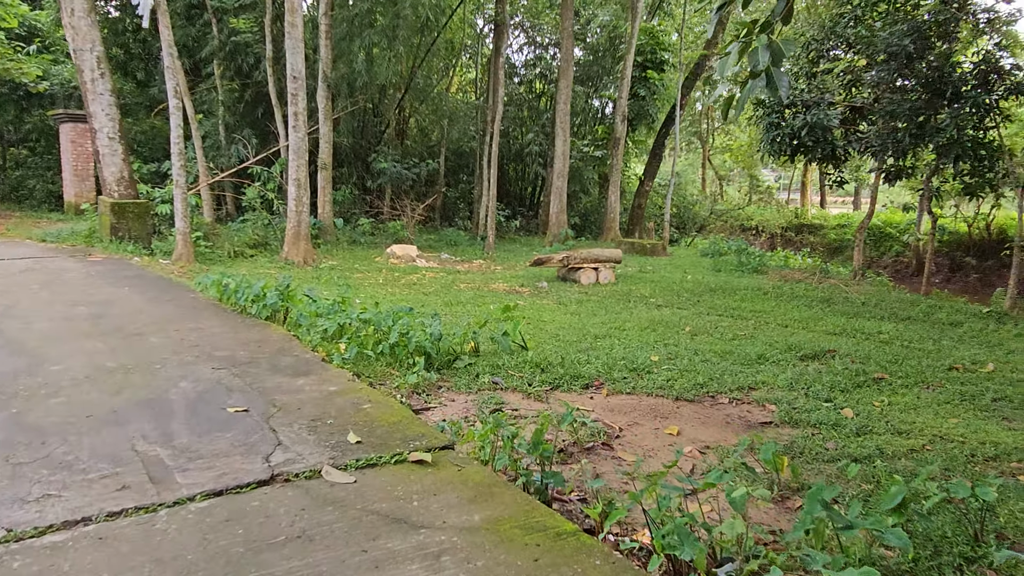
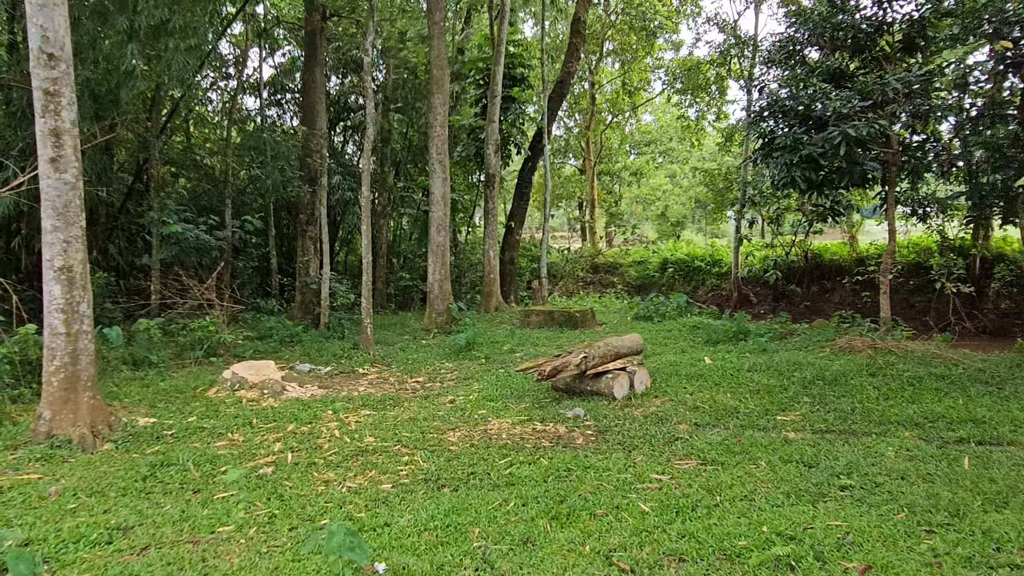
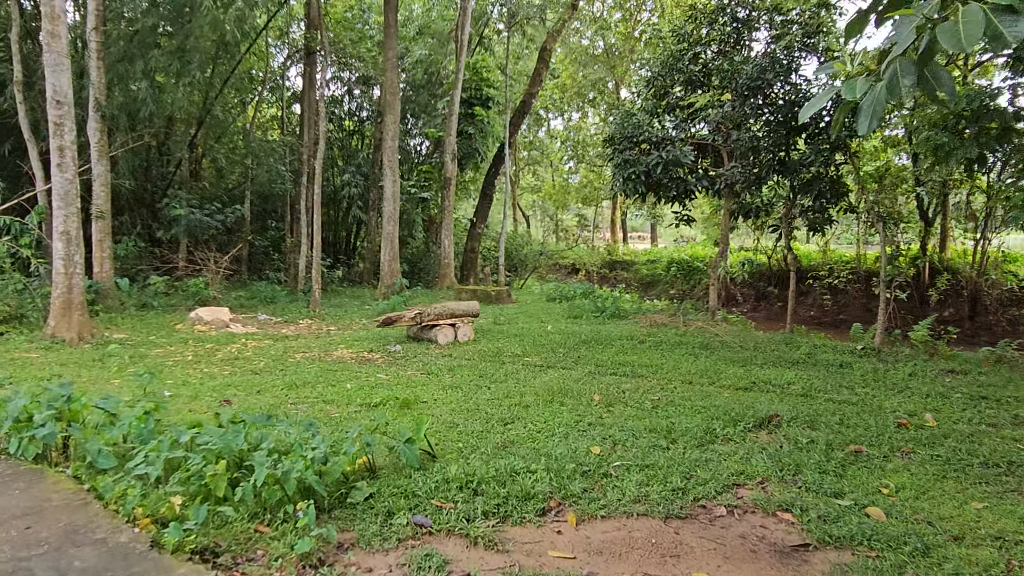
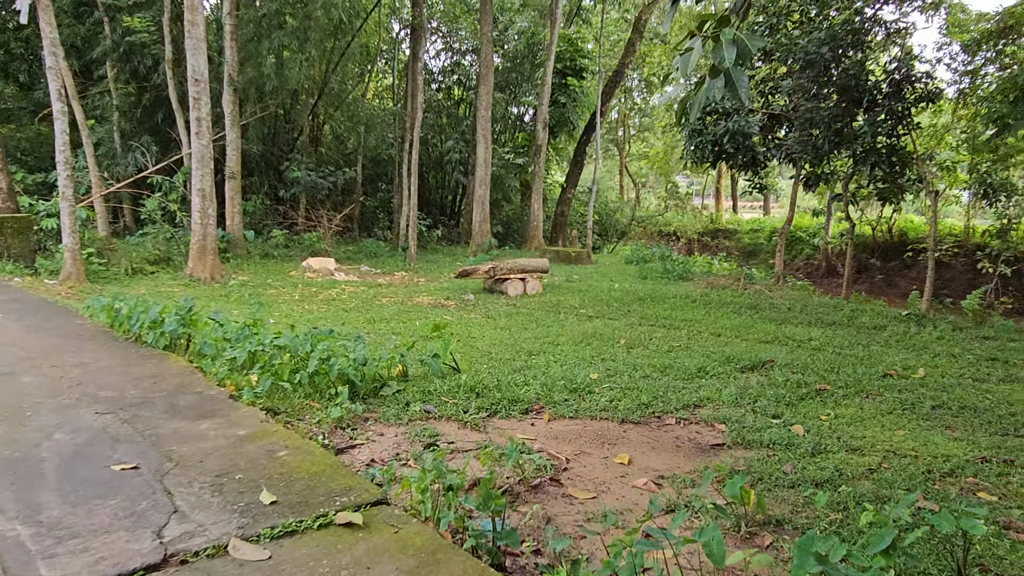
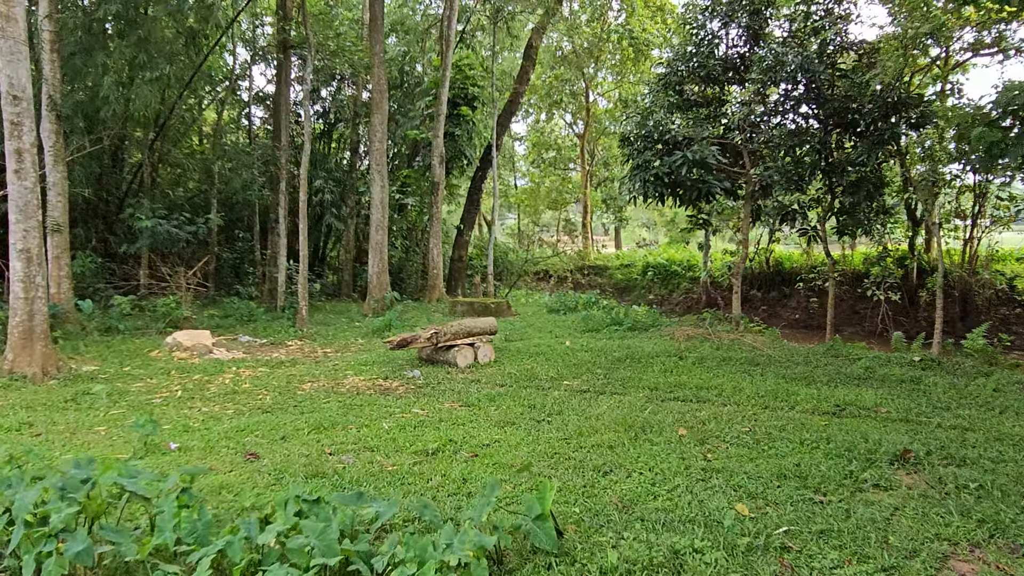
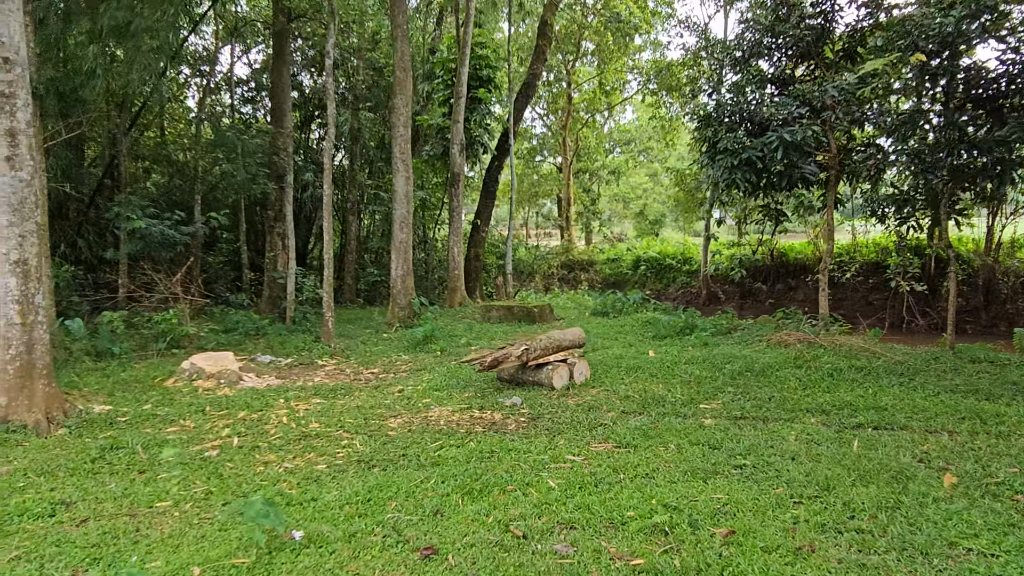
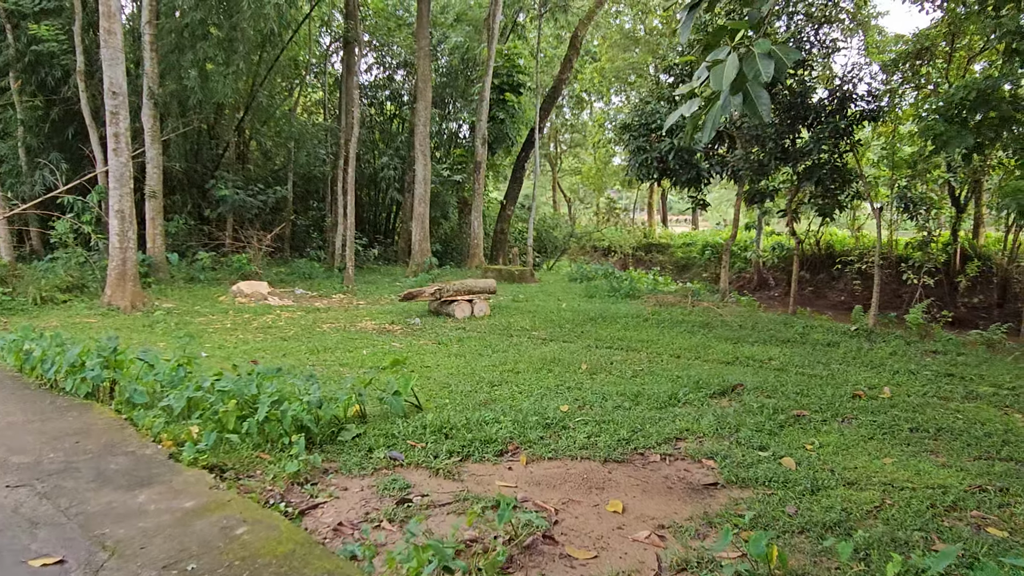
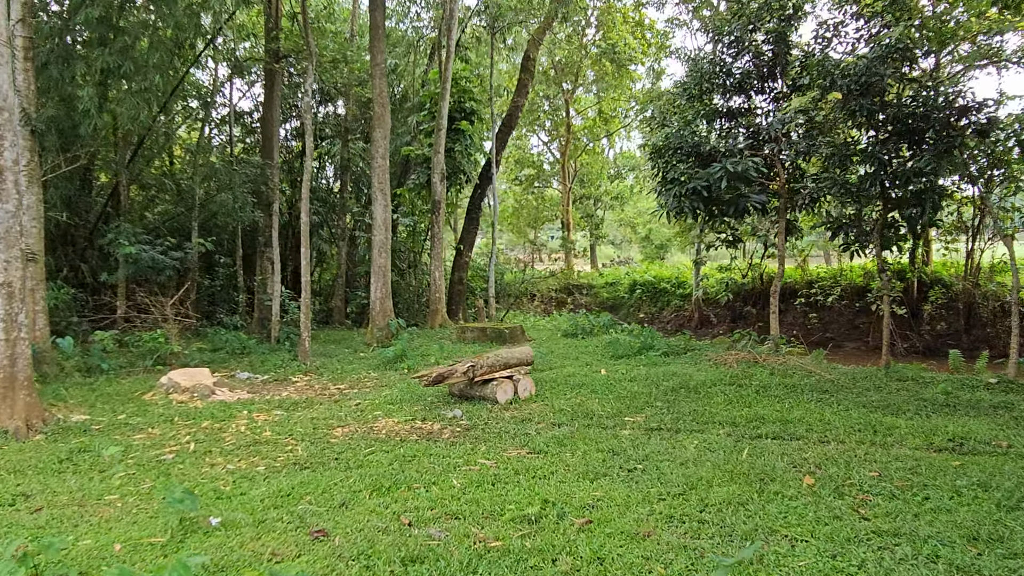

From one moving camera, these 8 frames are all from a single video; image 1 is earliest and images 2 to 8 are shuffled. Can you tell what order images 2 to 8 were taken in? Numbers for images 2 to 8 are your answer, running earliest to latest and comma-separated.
4, 7, 3, 5, 8, 6, 2
